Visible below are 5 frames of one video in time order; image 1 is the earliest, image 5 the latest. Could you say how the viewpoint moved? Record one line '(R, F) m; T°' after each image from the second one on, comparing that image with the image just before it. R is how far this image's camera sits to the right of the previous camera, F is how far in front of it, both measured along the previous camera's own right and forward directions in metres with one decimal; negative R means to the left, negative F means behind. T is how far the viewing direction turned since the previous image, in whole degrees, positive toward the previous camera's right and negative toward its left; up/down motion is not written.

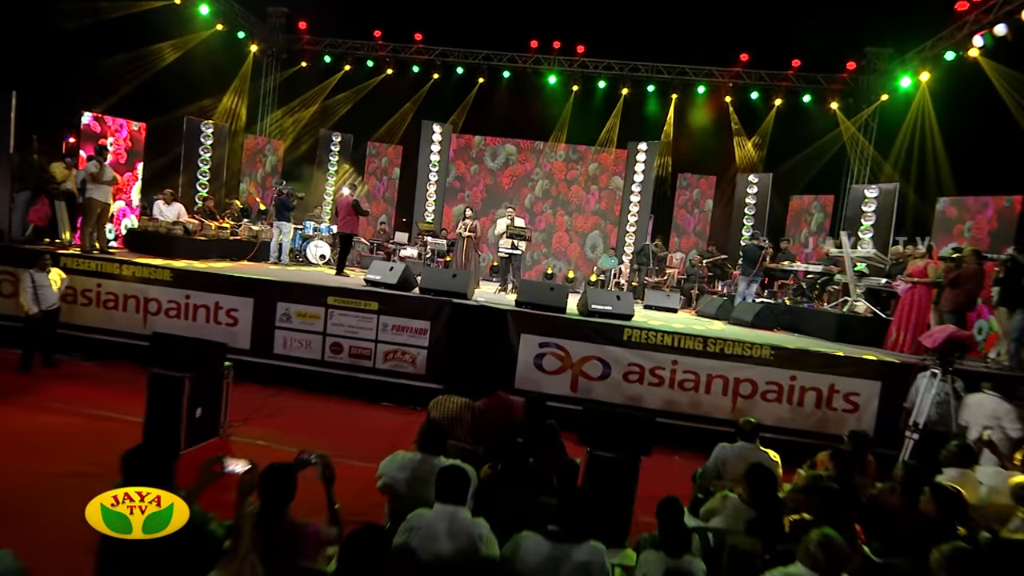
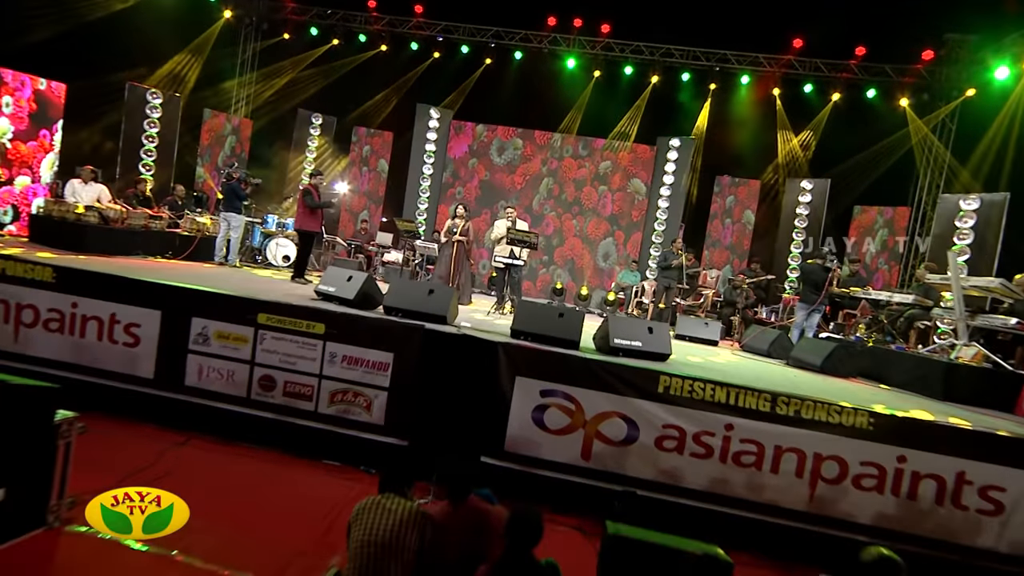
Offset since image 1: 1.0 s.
(+0.1, +2.5) m; -1°
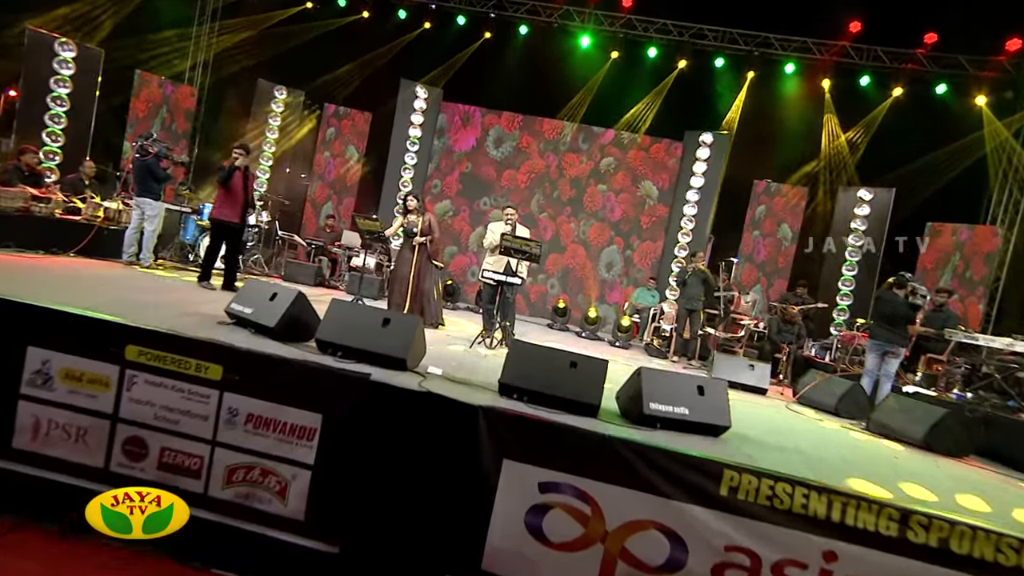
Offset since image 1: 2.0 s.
(0.0, +2.3) m; 0°
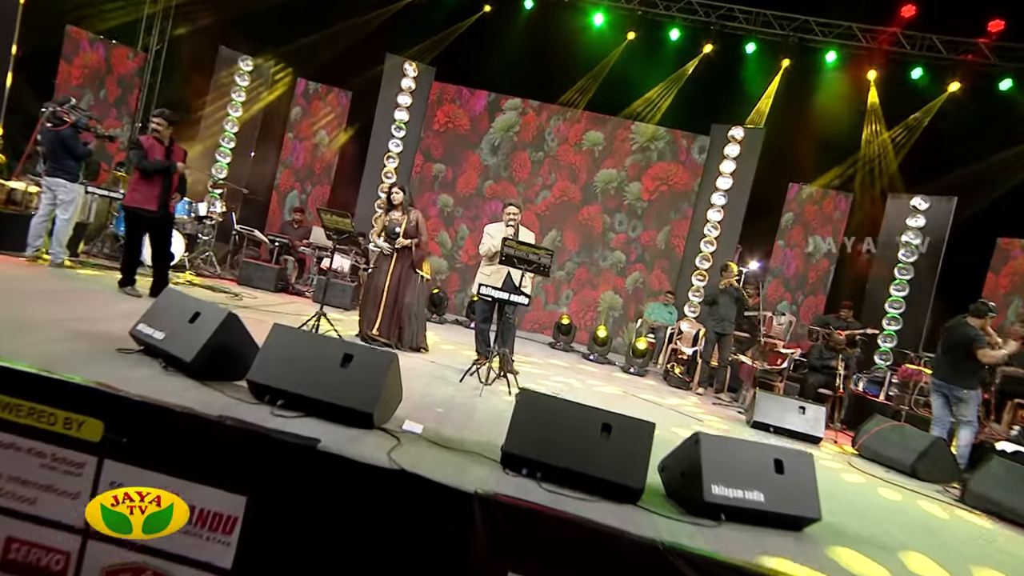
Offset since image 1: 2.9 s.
(-0.1, +1.5) m; +1°
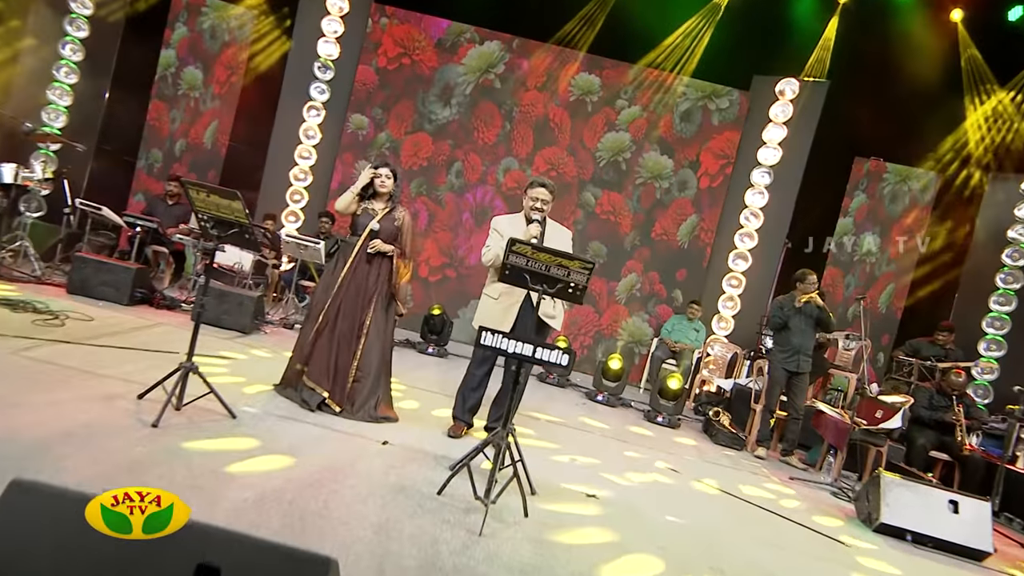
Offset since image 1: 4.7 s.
(-0.4, +2.7) m; +6°
